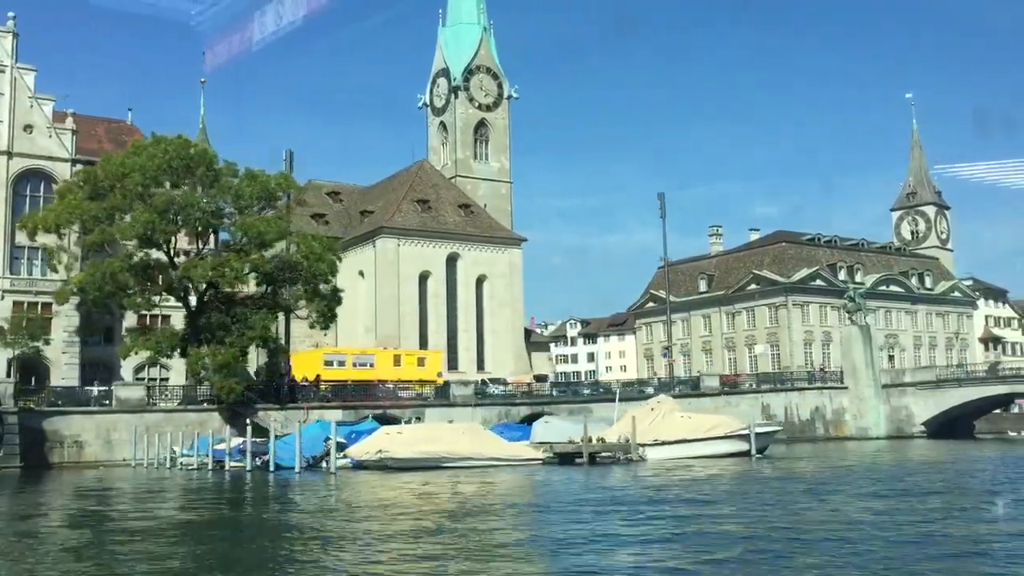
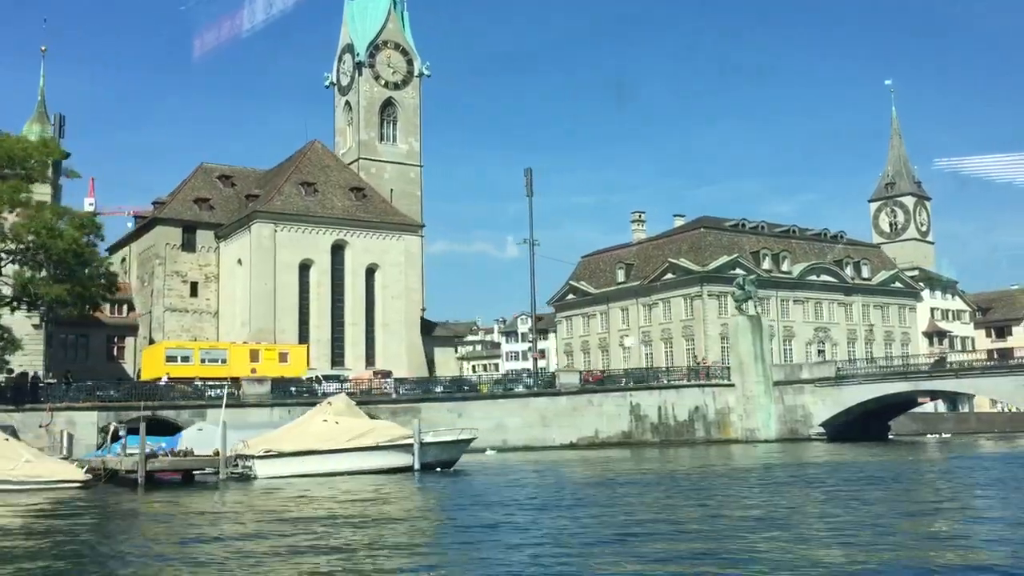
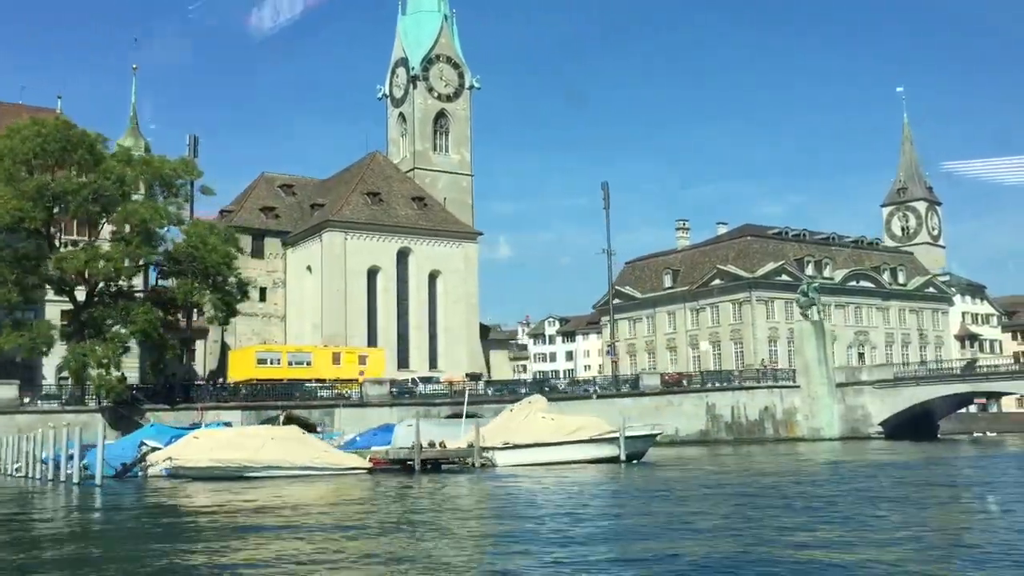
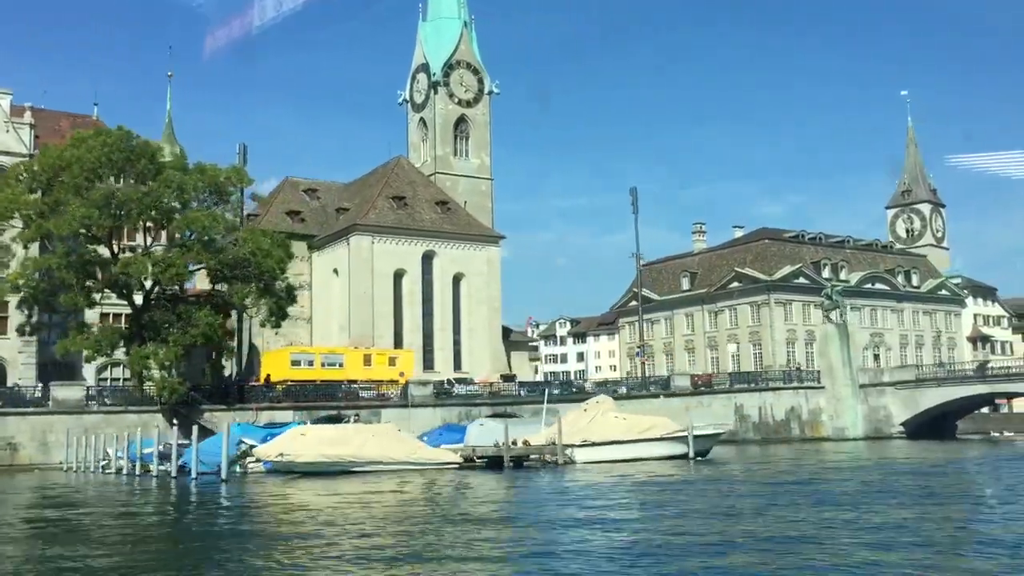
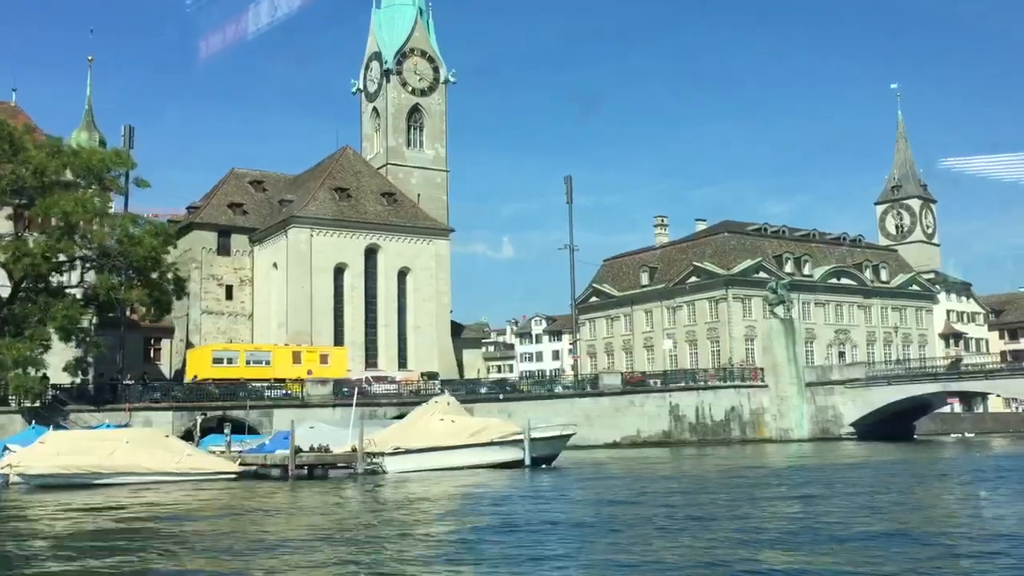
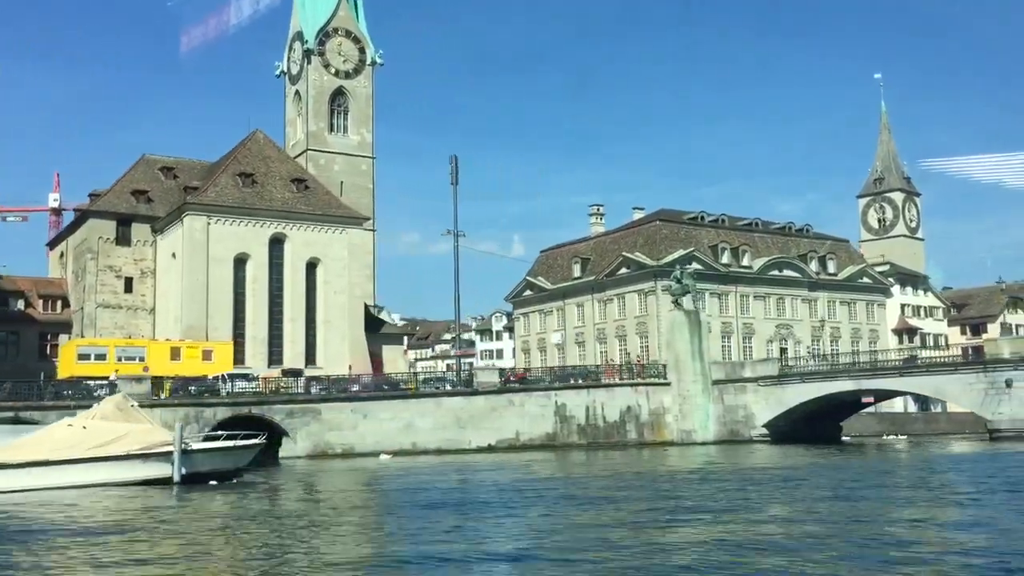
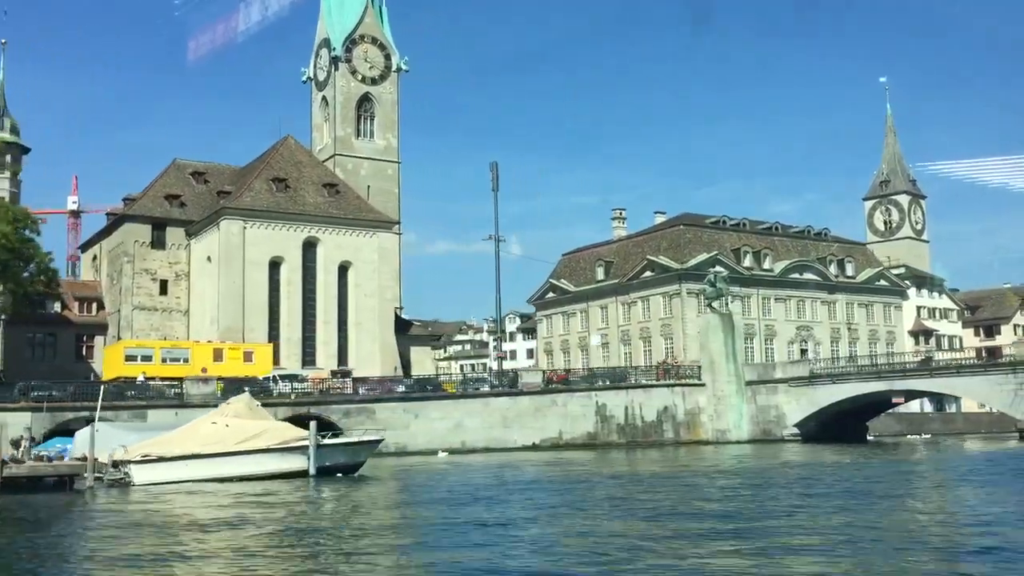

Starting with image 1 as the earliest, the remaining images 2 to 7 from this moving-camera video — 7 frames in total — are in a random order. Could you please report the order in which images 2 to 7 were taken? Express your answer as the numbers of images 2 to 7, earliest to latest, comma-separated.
4, 3, 5, 2, 7, 6
